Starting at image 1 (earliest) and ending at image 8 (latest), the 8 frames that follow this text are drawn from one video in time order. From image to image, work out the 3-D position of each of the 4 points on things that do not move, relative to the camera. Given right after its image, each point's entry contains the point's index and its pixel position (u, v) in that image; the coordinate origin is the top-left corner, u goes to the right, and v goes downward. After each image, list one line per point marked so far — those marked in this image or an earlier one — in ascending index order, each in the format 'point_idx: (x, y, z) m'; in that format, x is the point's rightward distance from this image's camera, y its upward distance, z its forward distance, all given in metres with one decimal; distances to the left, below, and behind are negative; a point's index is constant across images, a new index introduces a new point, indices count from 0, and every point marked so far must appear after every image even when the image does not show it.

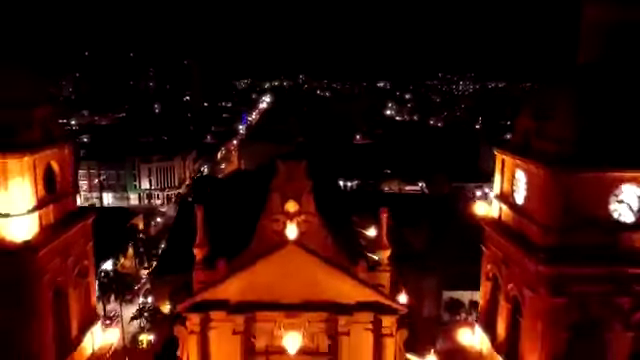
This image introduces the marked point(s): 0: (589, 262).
0: (+3.5, -1.1, +11.7) m
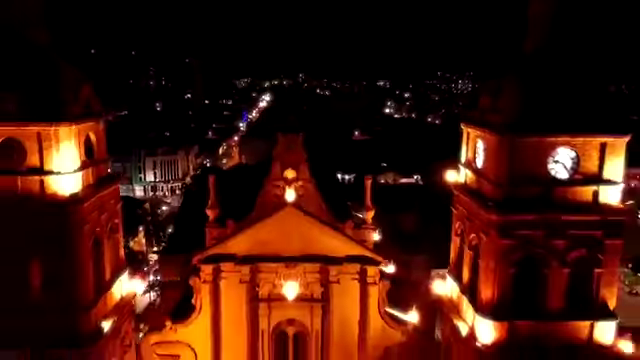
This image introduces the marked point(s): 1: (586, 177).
0: (+3.3, -0.5, +14.4) m
1: (+4.3, +0.1, +14.6) m
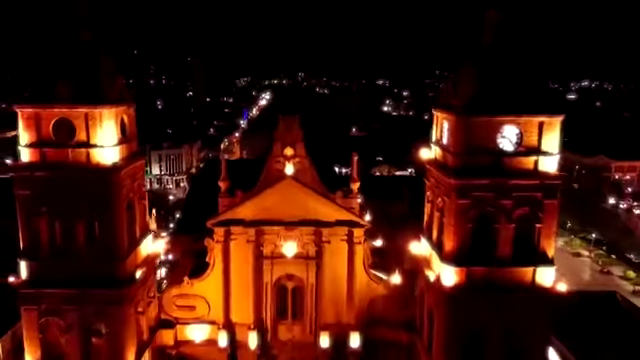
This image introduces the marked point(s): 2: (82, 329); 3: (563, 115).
0: (+3.2, +0.1, +17.8) m
1: (+4.2, +0.6, +18.0) m
2: (-5.0, -3.1, +19.2) m
3: (+4.8, +1.3, +17.9) m
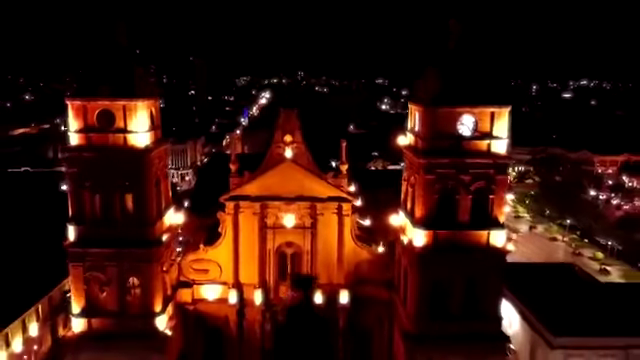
0: (+3.0, +0.6, +22.0) m
1: (+4.0, +1.1, +22.2) m
2: (-5.2, -2.6, +23.4) m
3: (+4.7, +1.8, +22.1) m
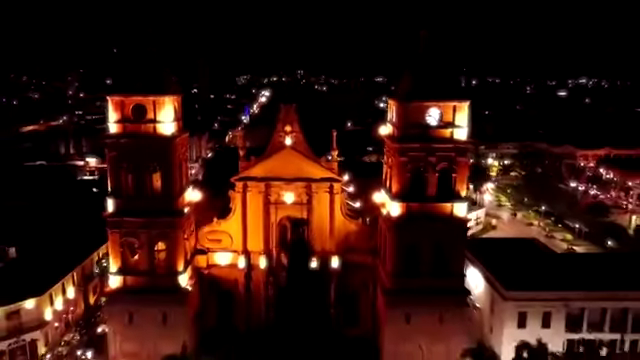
0: (+2.9, +1.2, +27.0) m
1: (+3.8, +1.7, +27.2) m
2: (-5.4, -2.1, +28.4) m
3: (+4.5, +2.4, +27.1) m
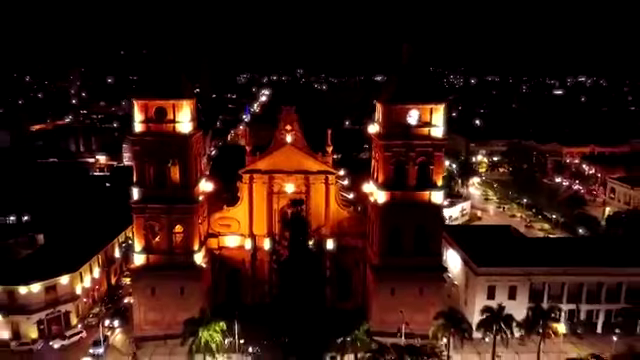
0: (+2.7, +1.5, +31.5) m
1: (+3.7, +2.0, +31.7) m
2: (-5.5, -1.8, +32.9) m
3: (+4.3, +2.7, +31.6) m
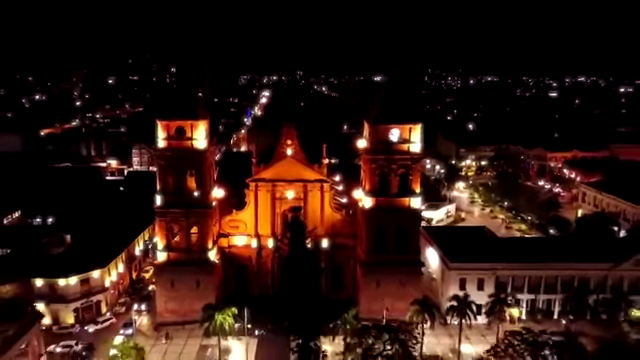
0: (+2.5, +1.1, +37.1) m
1: (+3.5, +1.6, +37.3) m
2: (-5.7, -2.1, +38.5) m
3: (+4.2, +2.3, +37.2) m
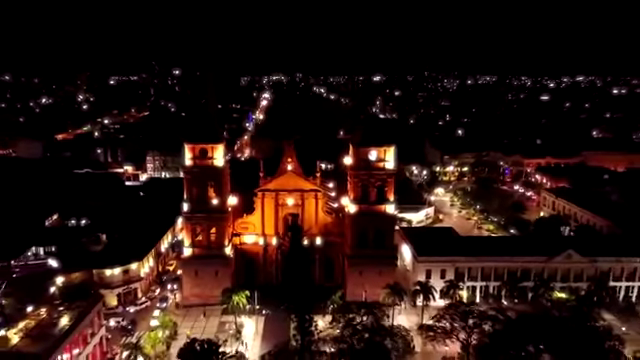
0: (+2.2, +0.5, +46.8) m
1: (+3.2, +1.1, +47.0) m
2: (-6.0, -2.7, +48.2) m
3: (+3.9, +1.8, +46.9) m
